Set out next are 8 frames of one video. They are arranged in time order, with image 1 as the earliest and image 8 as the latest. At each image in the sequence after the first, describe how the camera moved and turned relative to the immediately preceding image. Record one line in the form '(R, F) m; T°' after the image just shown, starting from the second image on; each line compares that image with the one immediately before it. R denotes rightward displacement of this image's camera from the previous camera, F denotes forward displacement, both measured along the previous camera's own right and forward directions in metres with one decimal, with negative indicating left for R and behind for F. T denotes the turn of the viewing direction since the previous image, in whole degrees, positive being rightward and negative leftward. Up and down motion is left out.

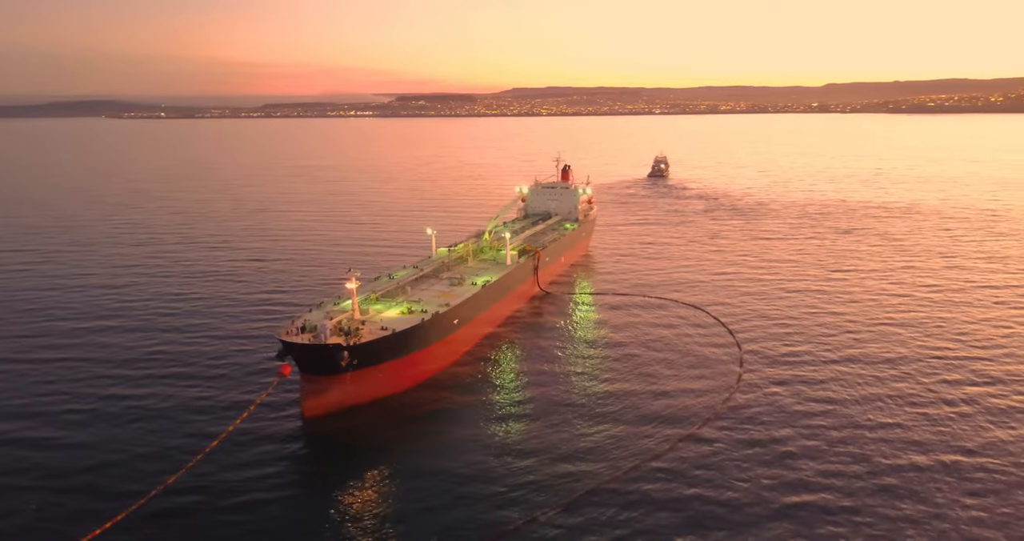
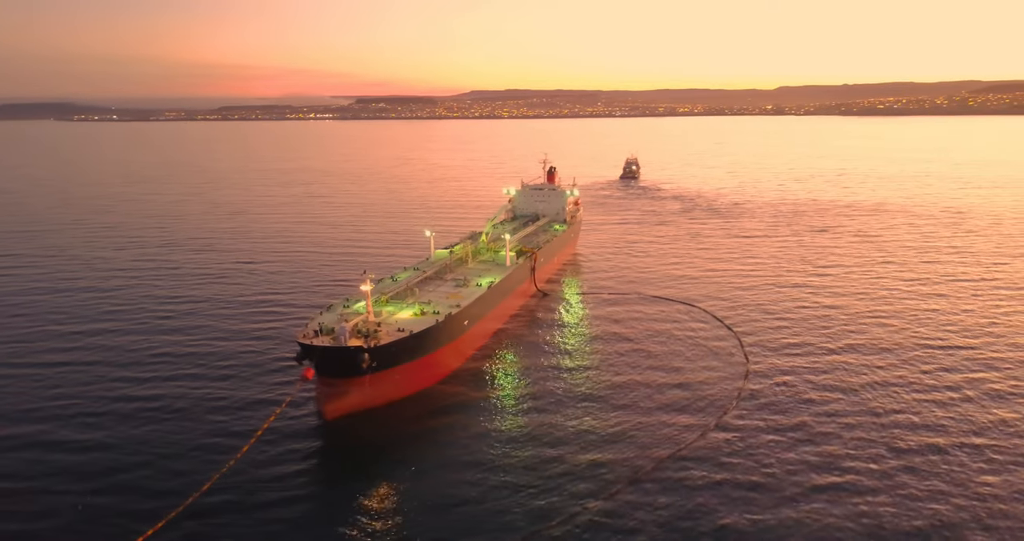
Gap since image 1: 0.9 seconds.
(-2.1, -0.6) m; +3°
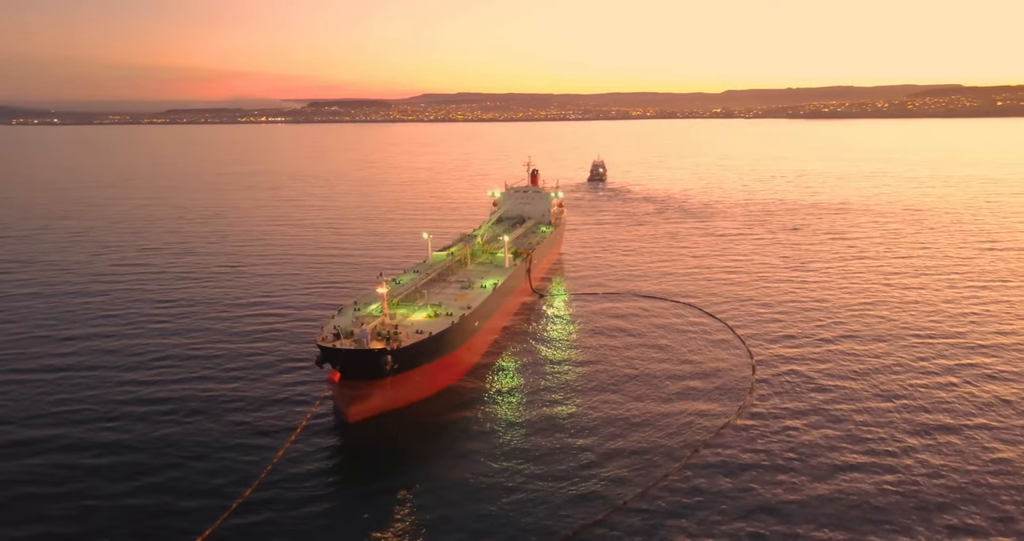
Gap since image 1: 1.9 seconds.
(-2.4, -0.7) m; +3°
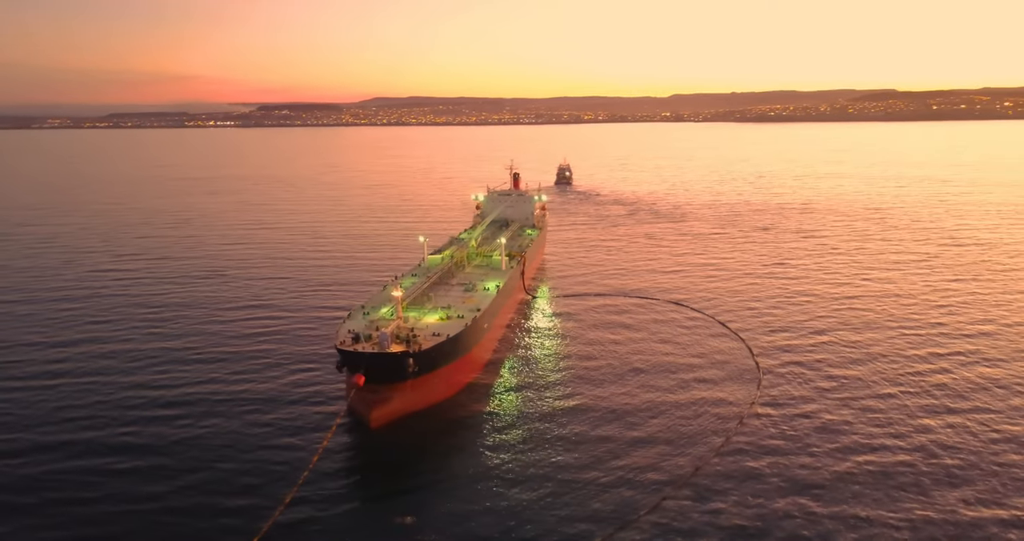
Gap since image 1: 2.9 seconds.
(-2.4, -0.8) m; +3°
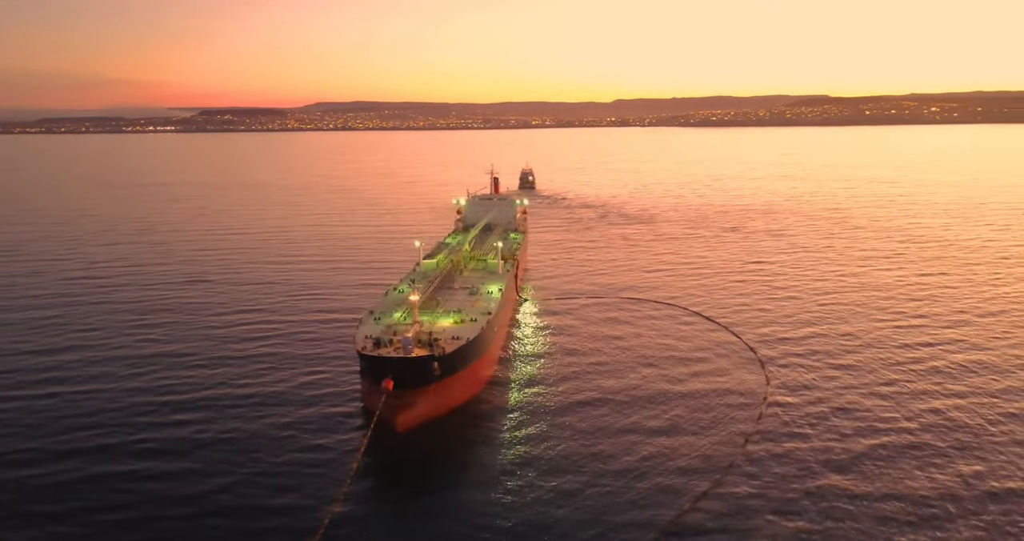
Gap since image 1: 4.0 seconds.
(-2.7, -0.8) m; +4°
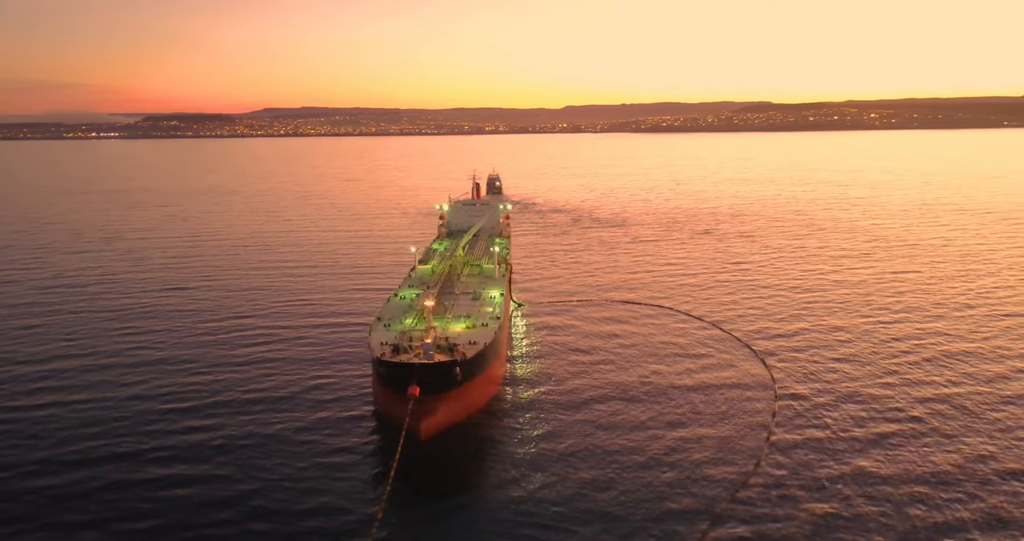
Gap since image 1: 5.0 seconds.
(-2.4, -0.8) m; +3°
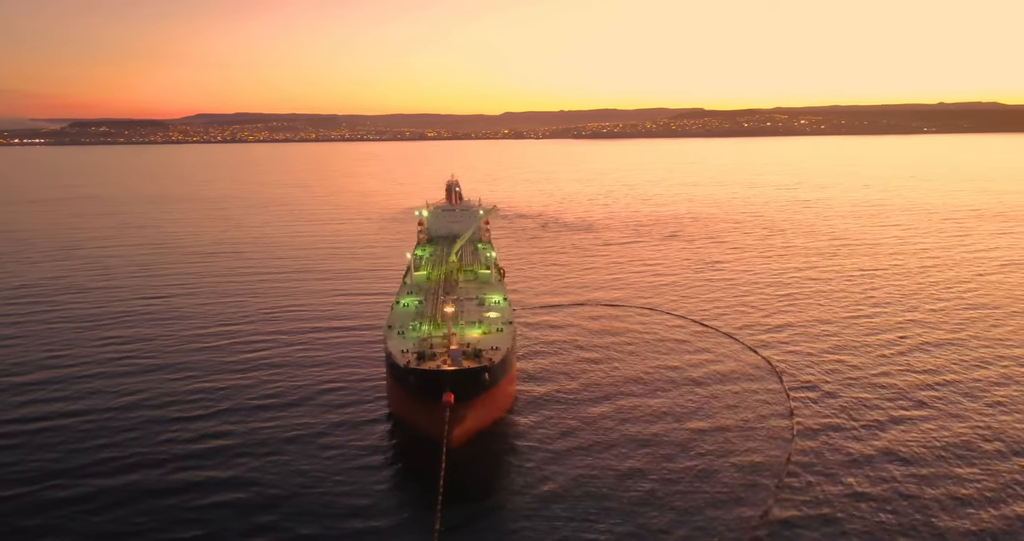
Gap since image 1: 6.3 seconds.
(-3.0, -0.9) m; +4°
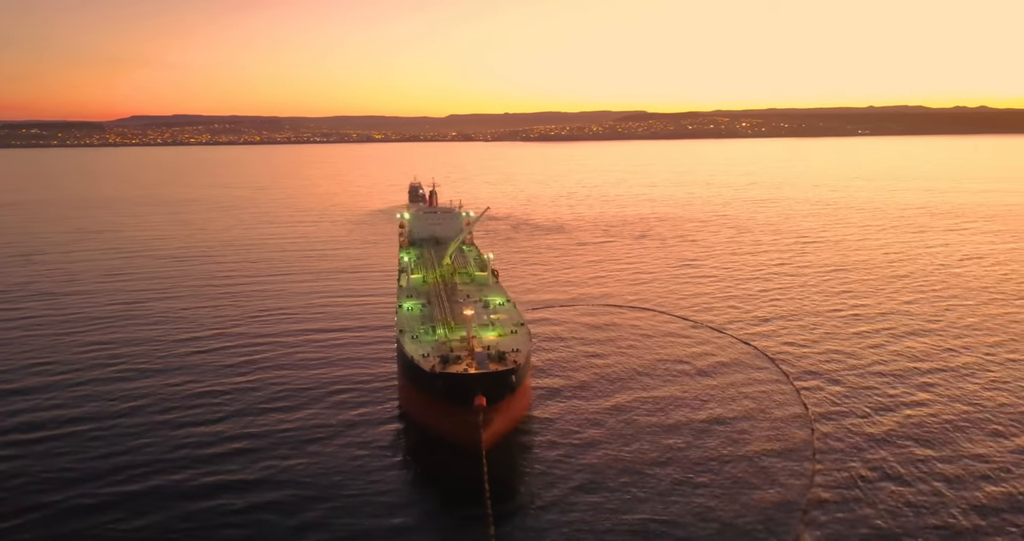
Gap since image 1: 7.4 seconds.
(-2.7, -0.8) m; +4°
